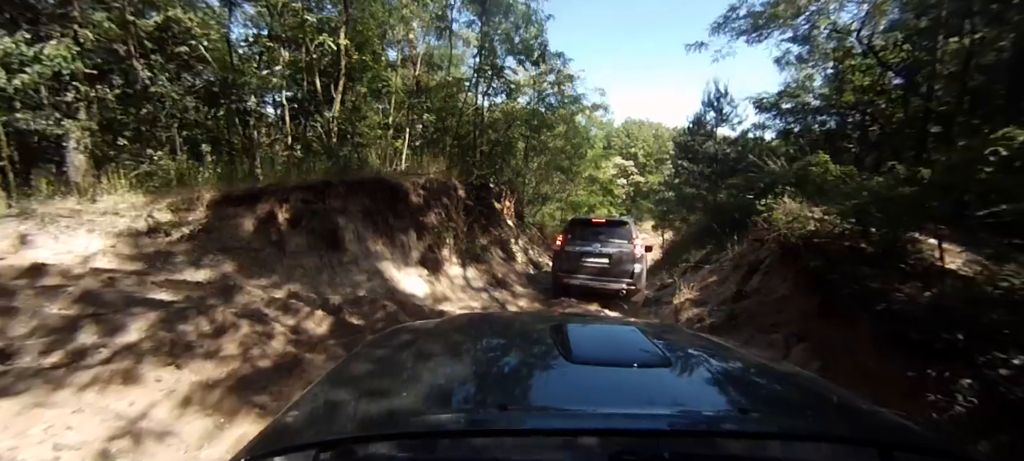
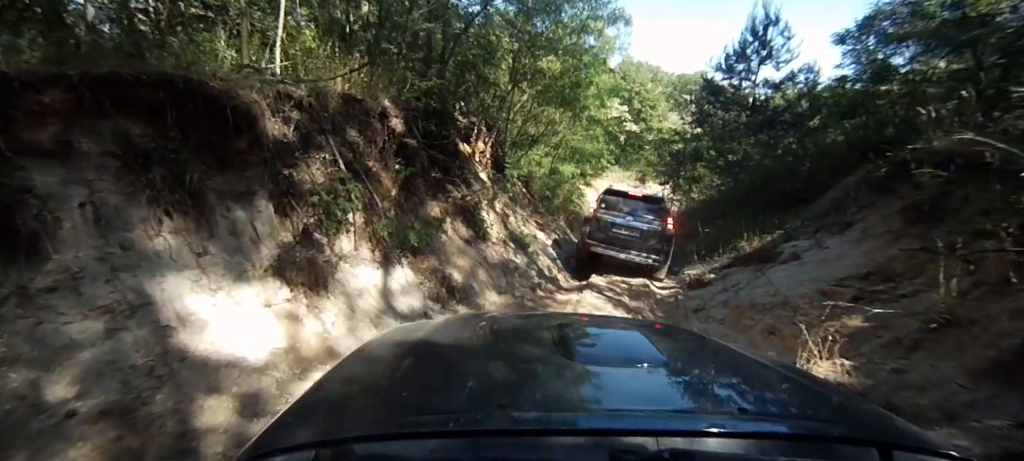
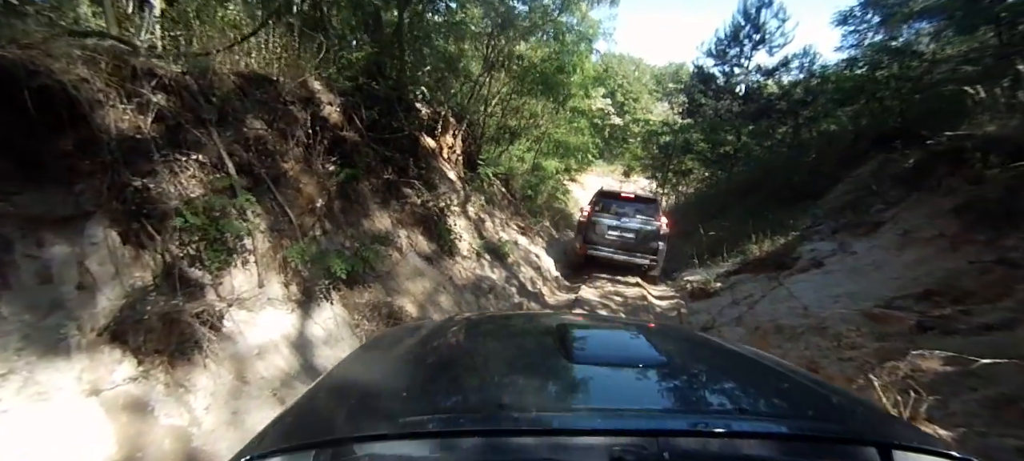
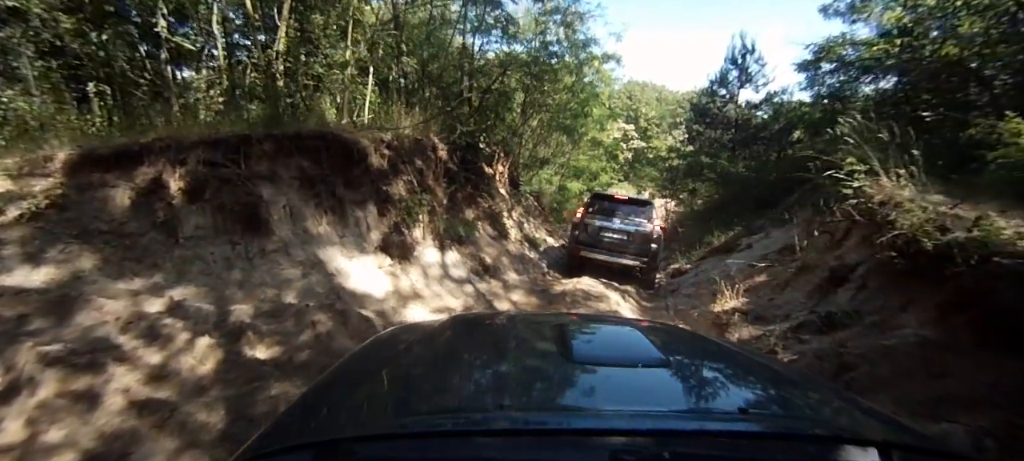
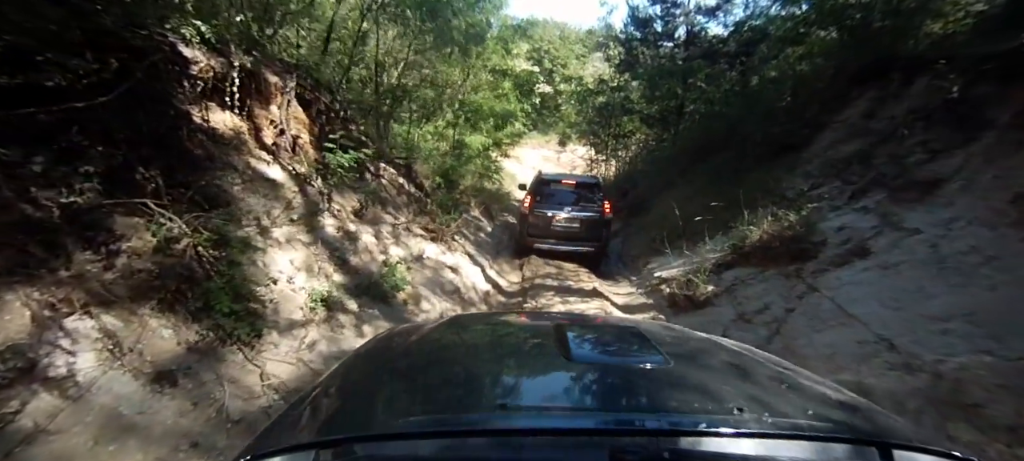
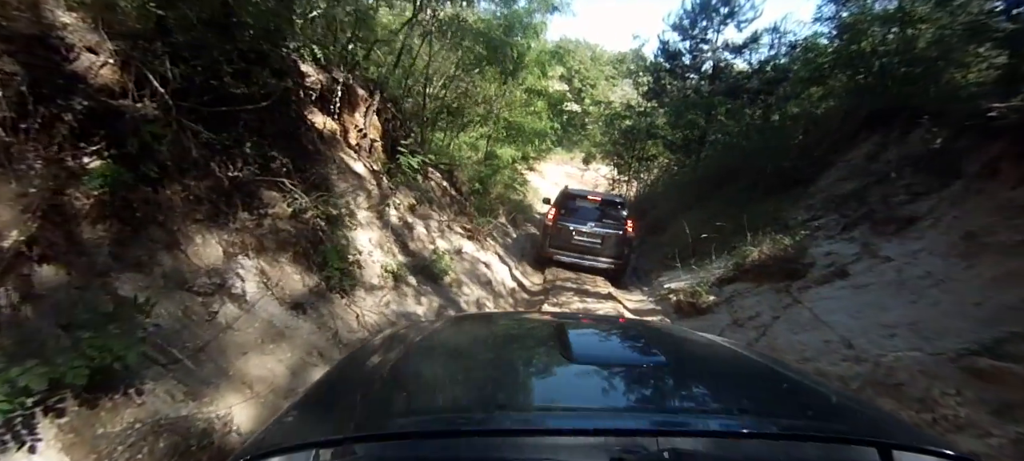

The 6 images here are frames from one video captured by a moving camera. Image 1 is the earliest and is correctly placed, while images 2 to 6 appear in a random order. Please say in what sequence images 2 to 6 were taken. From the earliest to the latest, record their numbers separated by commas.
4, 2, 3, 6, 5
